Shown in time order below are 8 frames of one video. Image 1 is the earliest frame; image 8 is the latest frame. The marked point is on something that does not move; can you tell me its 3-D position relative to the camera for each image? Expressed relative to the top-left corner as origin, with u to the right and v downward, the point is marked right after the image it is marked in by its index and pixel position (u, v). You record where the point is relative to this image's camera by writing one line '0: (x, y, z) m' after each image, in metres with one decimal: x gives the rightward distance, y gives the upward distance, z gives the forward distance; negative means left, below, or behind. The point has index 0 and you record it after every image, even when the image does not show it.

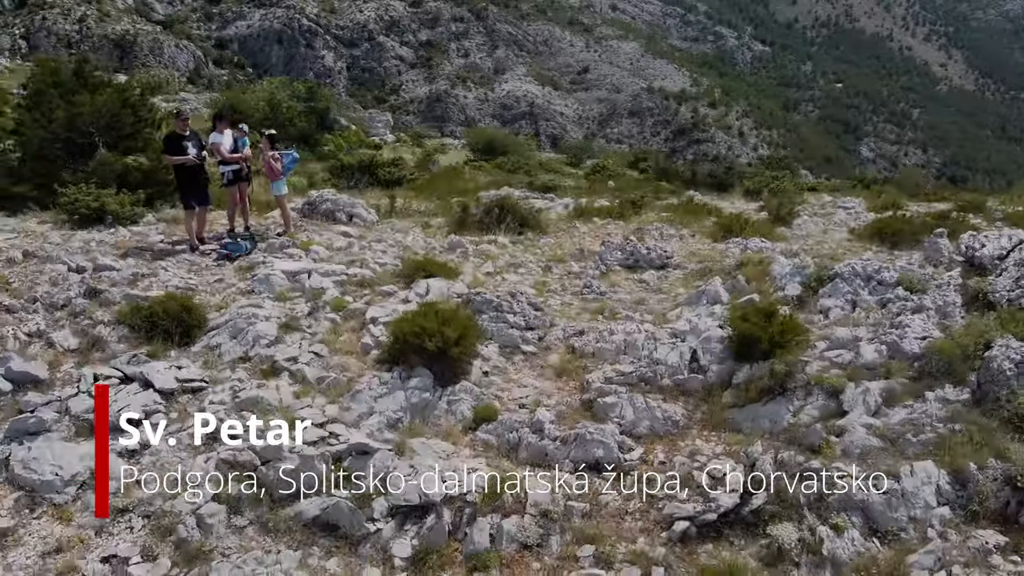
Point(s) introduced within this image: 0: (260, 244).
0: (-3.4, +0.6, +10.7) m
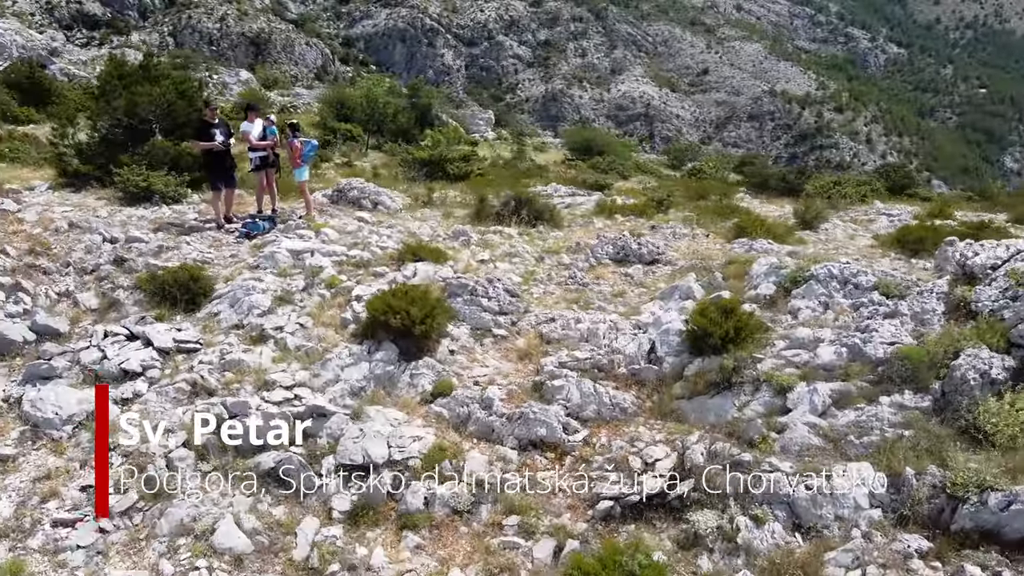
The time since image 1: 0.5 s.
0: (-3.4, +0.9, +11.6) m
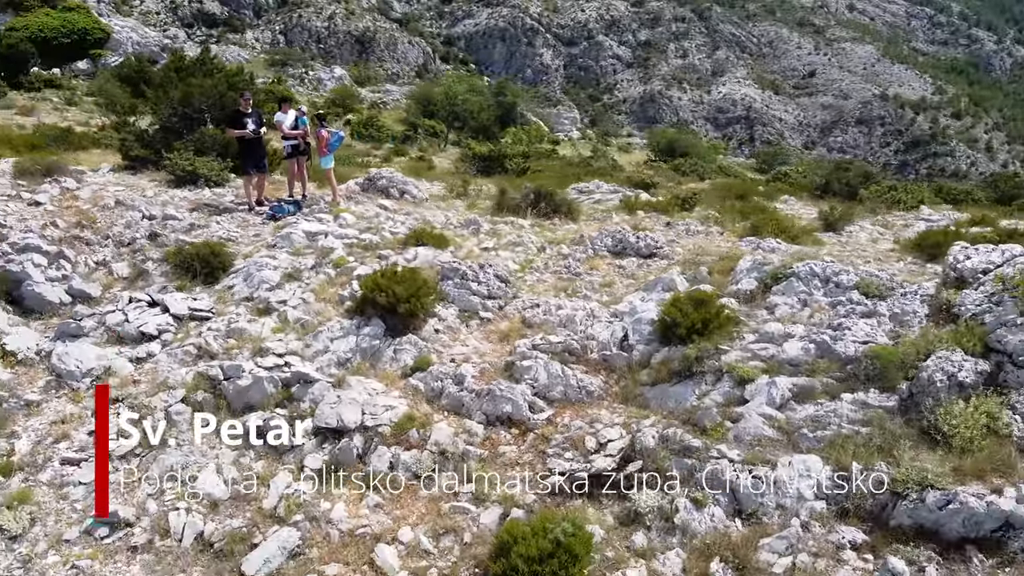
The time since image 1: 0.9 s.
0: (-3.2, +1.2, +12.5) m
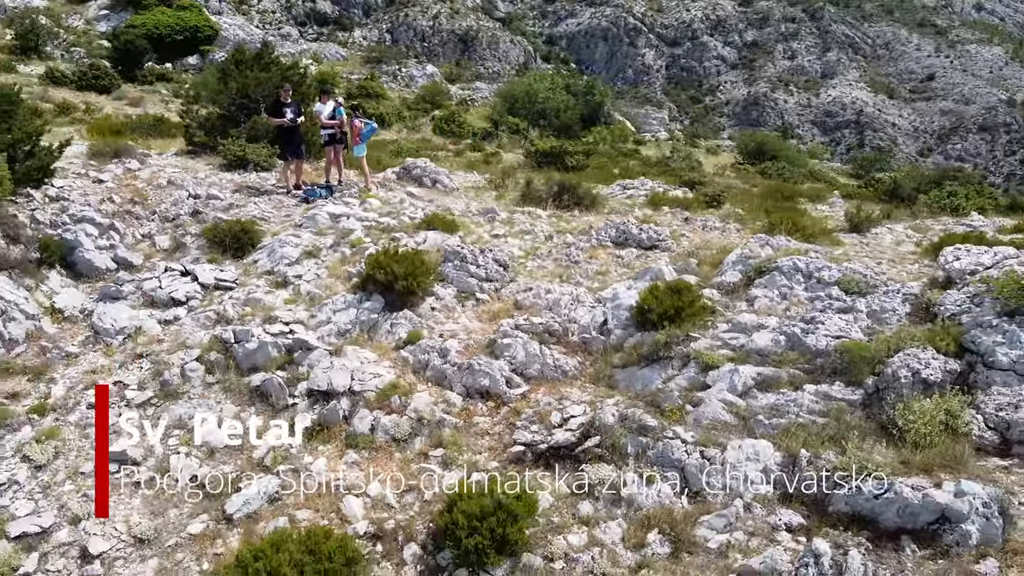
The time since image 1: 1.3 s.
0: (-2.9, +1.6, +13.4) m
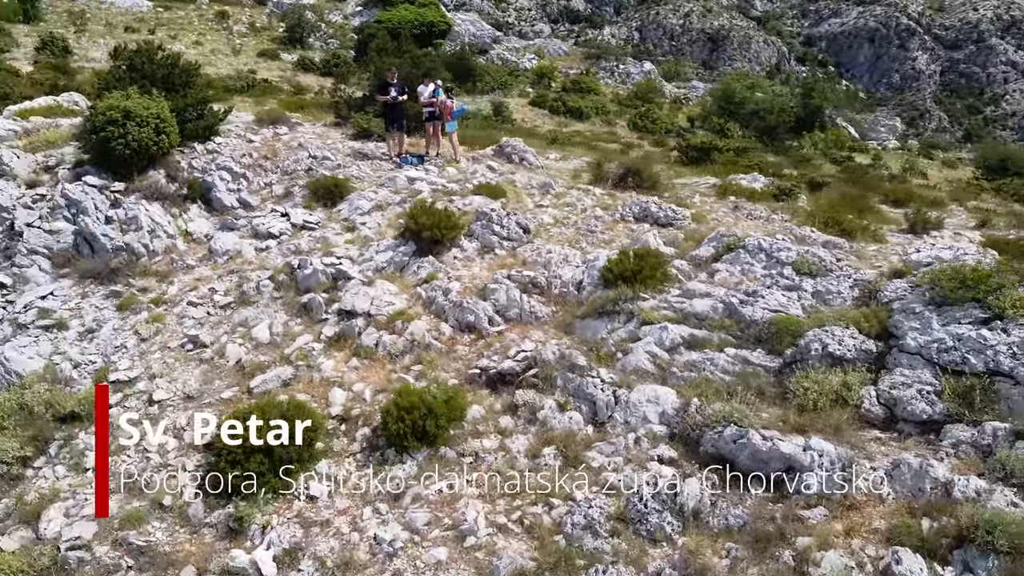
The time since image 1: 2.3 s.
0: (-1.7, +2.5, +15.7) m
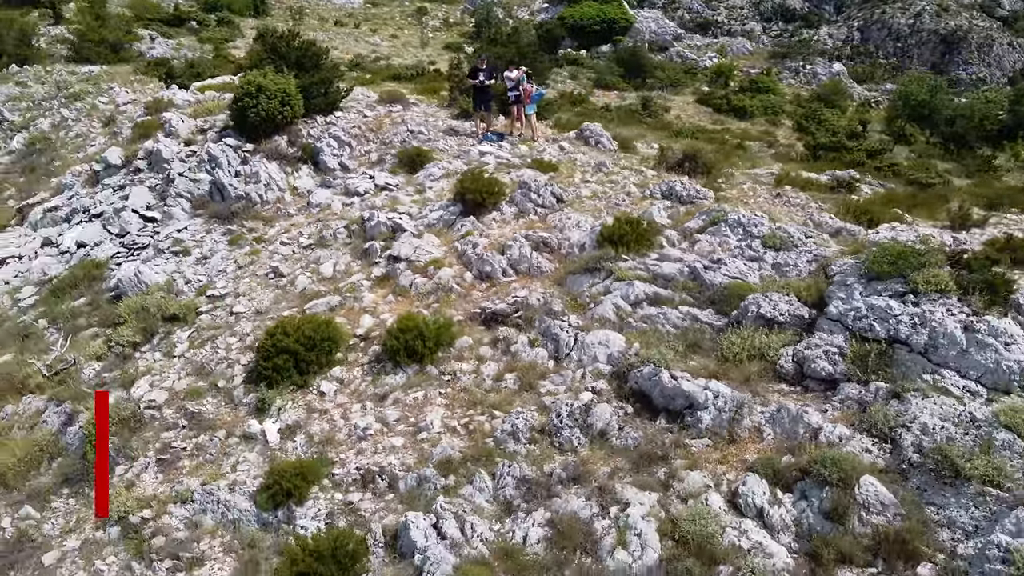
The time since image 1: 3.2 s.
0: (-0.2, +3.2, +17.5) m
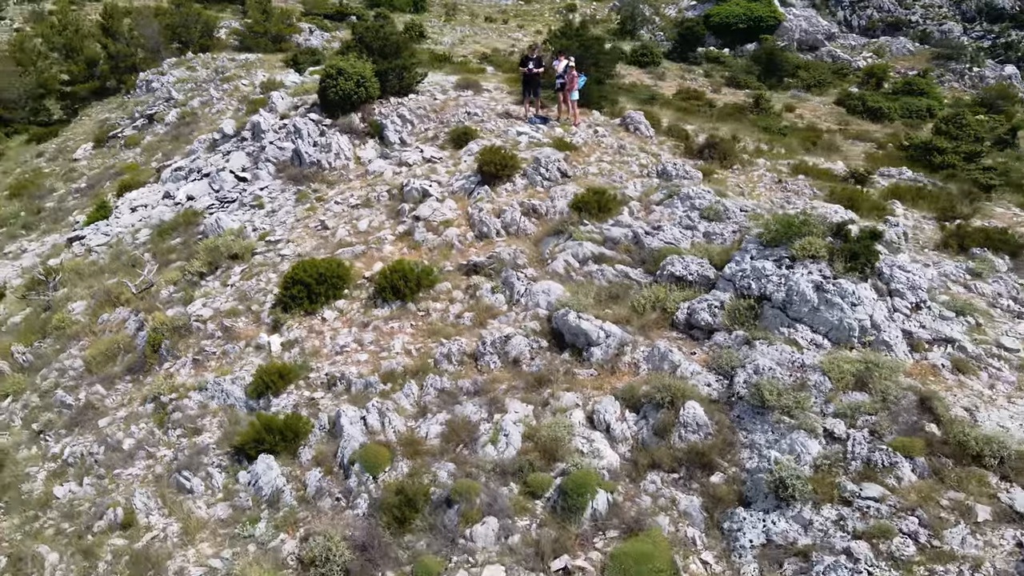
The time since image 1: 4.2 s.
0: (+0.9, +3.9, +19.2) m
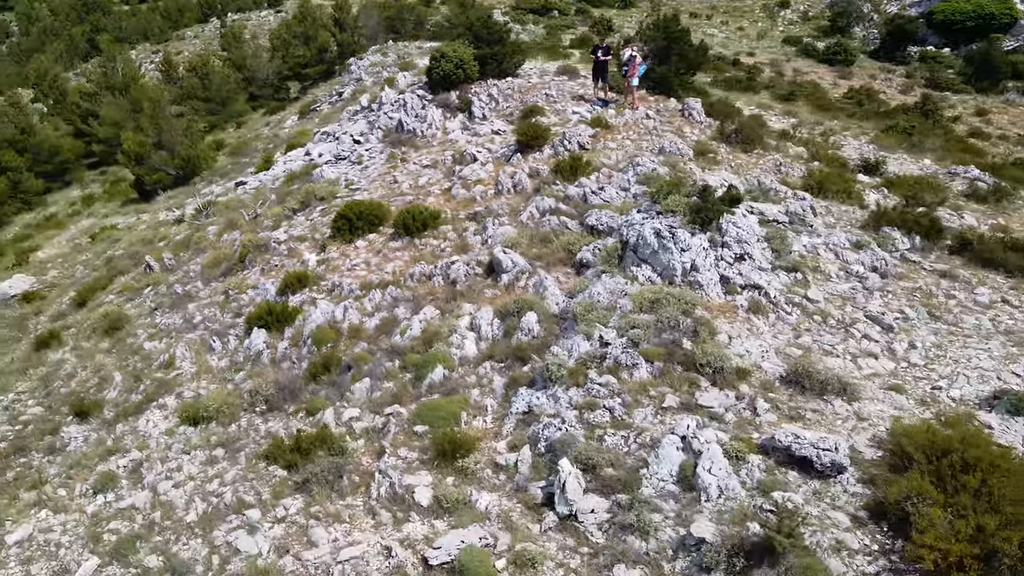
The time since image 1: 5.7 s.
0: (+2.6, +4.8, +21.2) m
